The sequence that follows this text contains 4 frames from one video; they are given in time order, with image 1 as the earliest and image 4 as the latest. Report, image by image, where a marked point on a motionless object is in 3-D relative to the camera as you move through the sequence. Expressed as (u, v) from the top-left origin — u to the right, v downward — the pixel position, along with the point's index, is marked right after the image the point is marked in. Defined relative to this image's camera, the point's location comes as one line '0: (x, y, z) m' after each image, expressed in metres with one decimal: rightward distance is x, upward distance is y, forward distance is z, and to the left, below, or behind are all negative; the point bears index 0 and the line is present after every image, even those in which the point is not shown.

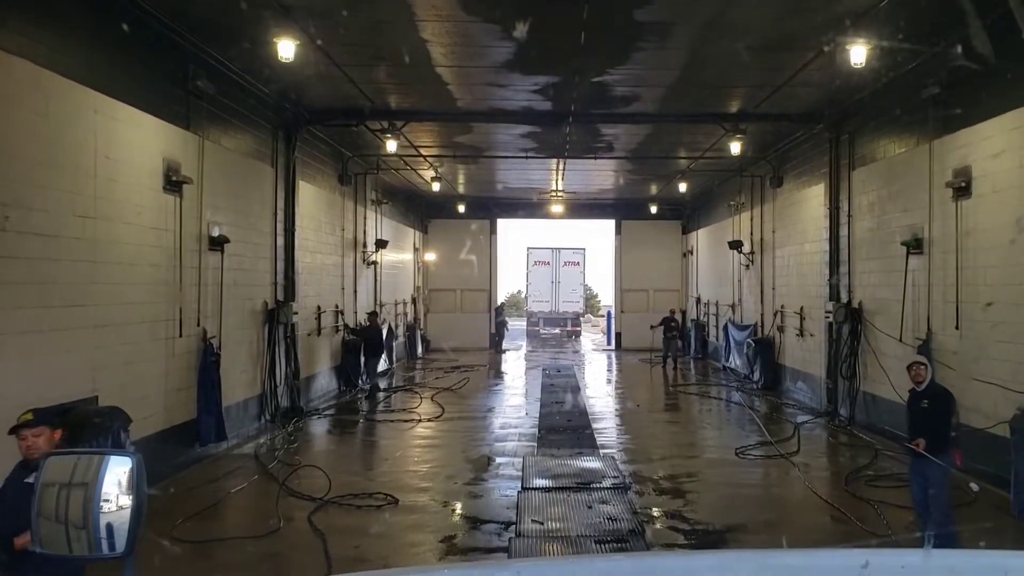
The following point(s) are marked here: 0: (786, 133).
0: (+3.0, +1.7, +10.9) m
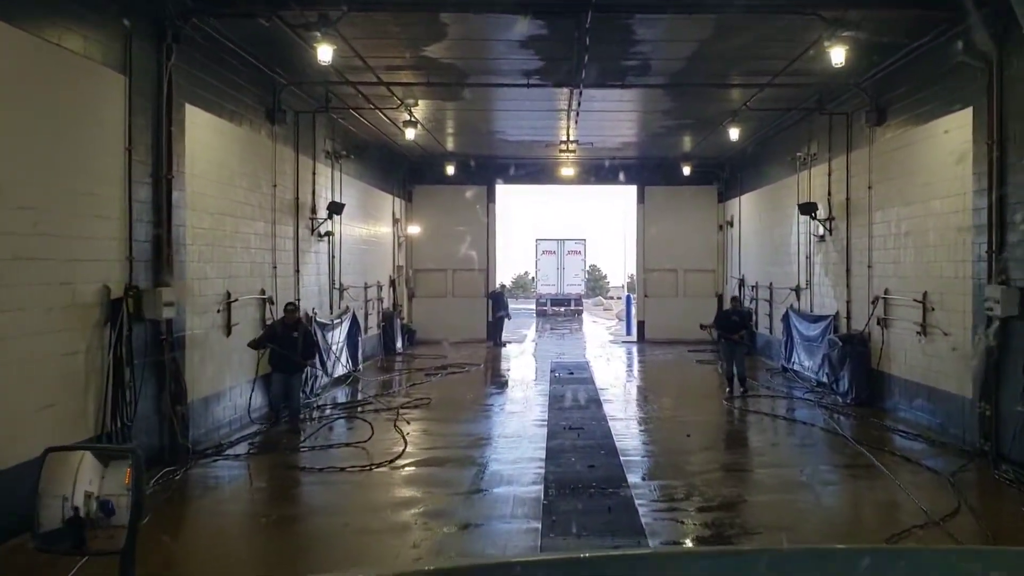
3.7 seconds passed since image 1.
0: (+2.9, +1.9, +7.4) m
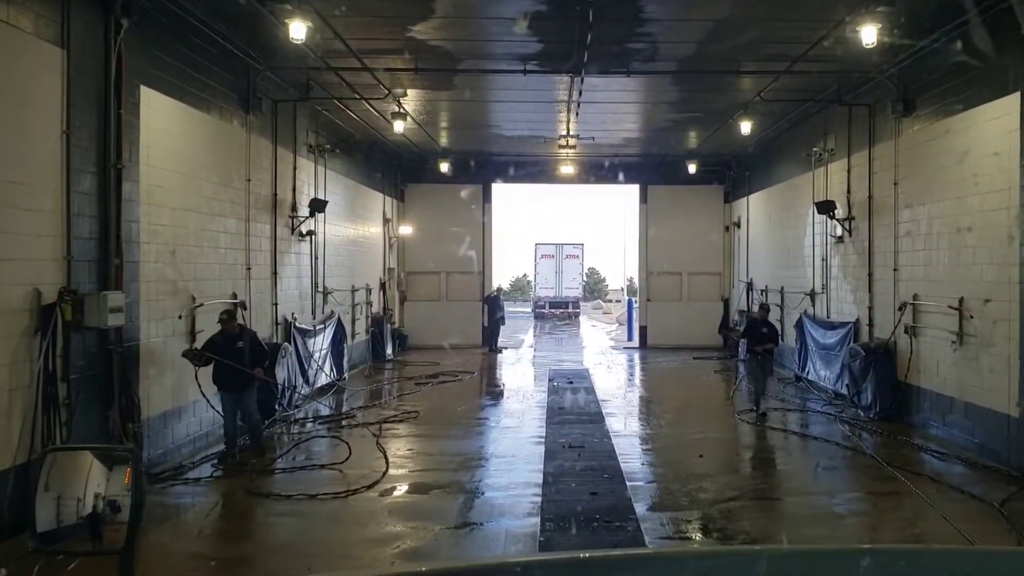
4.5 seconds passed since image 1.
0: (+2.9, +1.8, +6.7) m
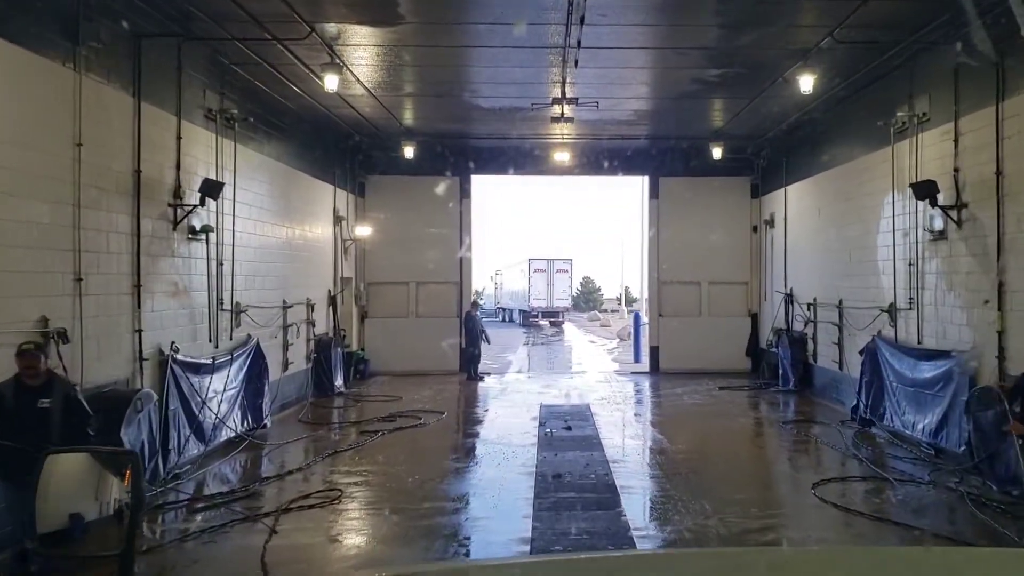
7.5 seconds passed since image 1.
0: (+2.7, +1.8, +3.9) m
